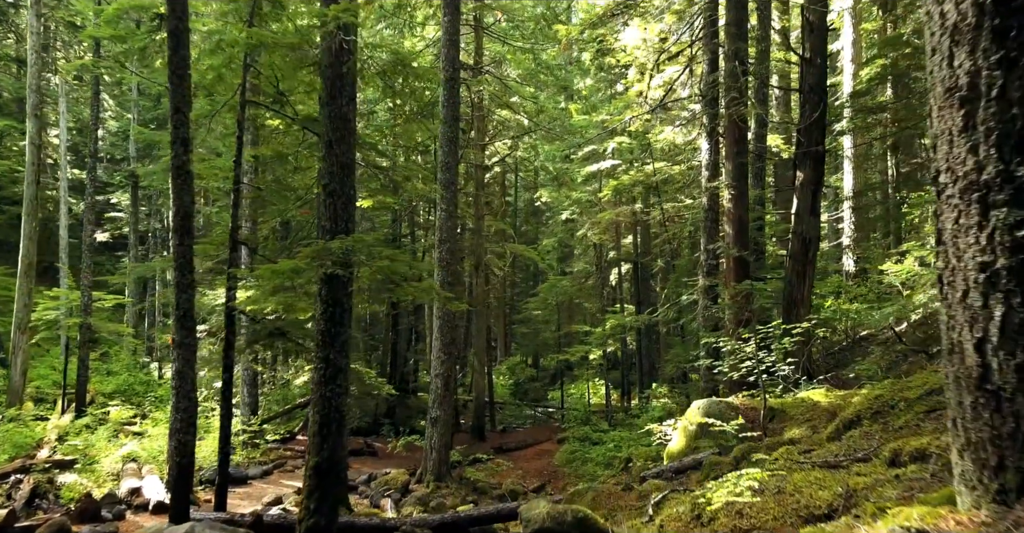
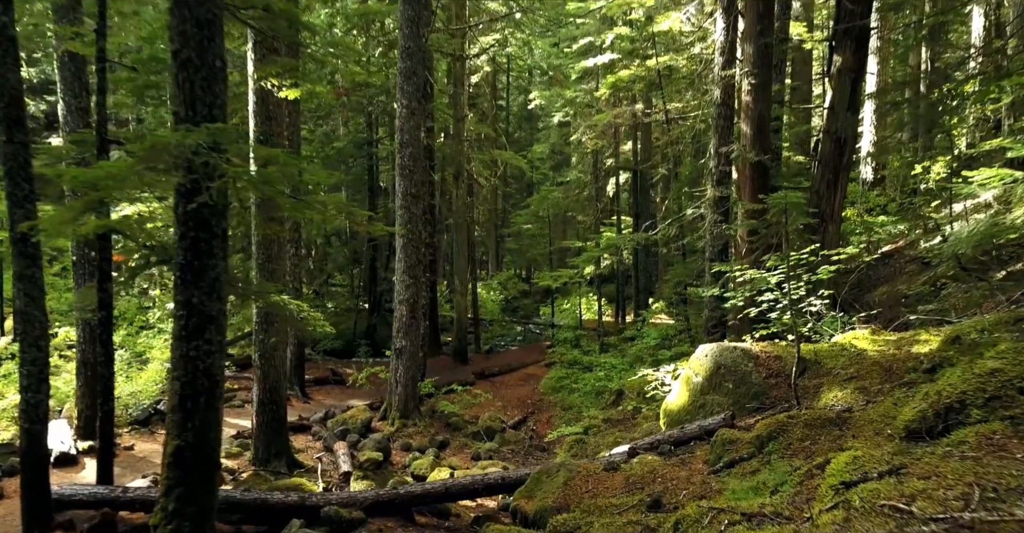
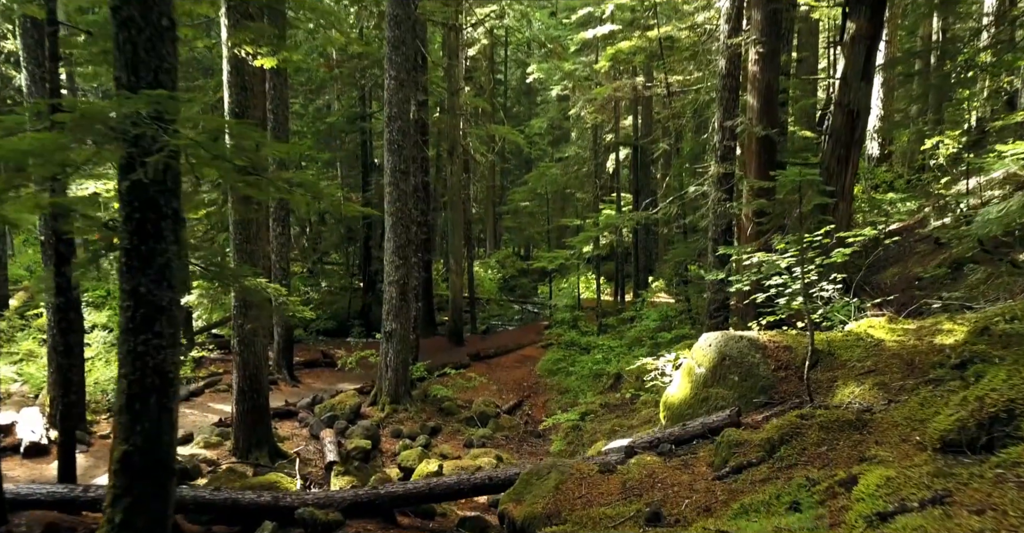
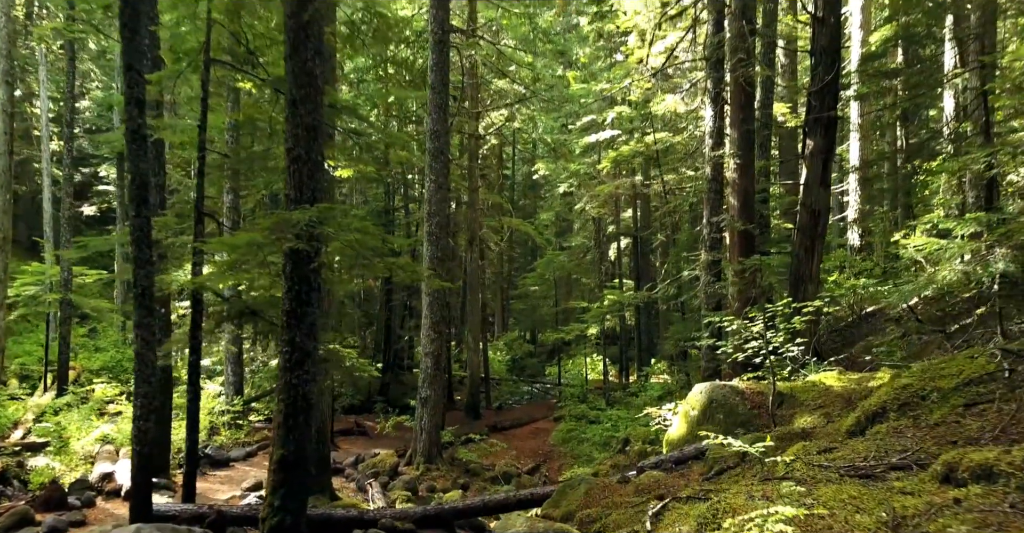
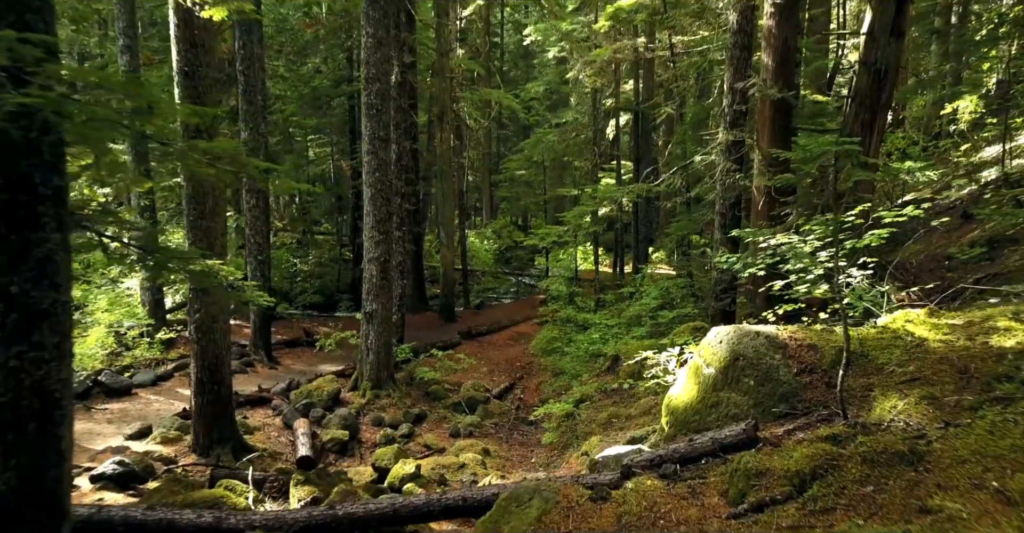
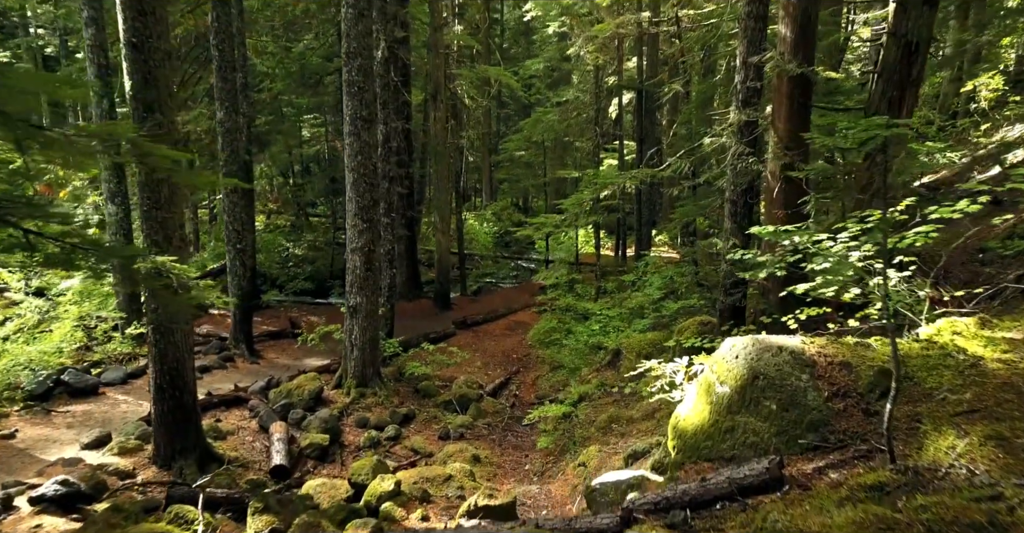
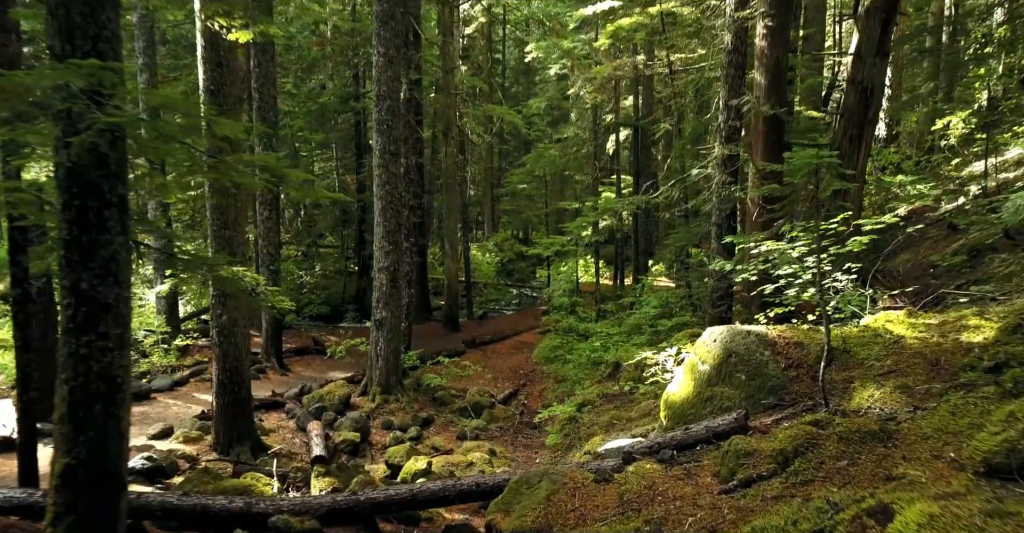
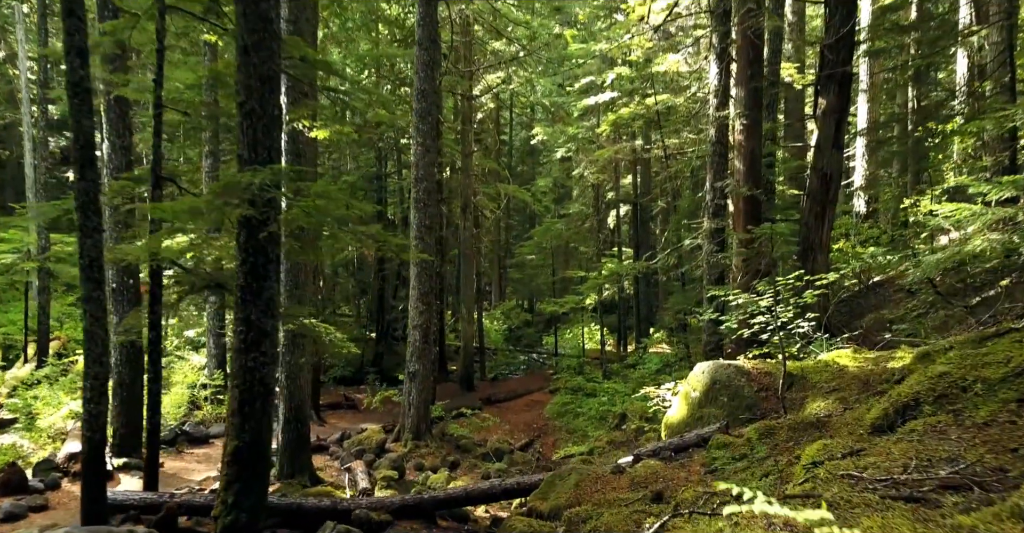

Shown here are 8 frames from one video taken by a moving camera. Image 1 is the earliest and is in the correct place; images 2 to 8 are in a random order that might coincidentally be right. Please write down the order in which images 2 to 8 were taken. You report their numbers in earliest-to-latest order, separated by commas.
4, 8, 2, 3, 7, 5, 6
